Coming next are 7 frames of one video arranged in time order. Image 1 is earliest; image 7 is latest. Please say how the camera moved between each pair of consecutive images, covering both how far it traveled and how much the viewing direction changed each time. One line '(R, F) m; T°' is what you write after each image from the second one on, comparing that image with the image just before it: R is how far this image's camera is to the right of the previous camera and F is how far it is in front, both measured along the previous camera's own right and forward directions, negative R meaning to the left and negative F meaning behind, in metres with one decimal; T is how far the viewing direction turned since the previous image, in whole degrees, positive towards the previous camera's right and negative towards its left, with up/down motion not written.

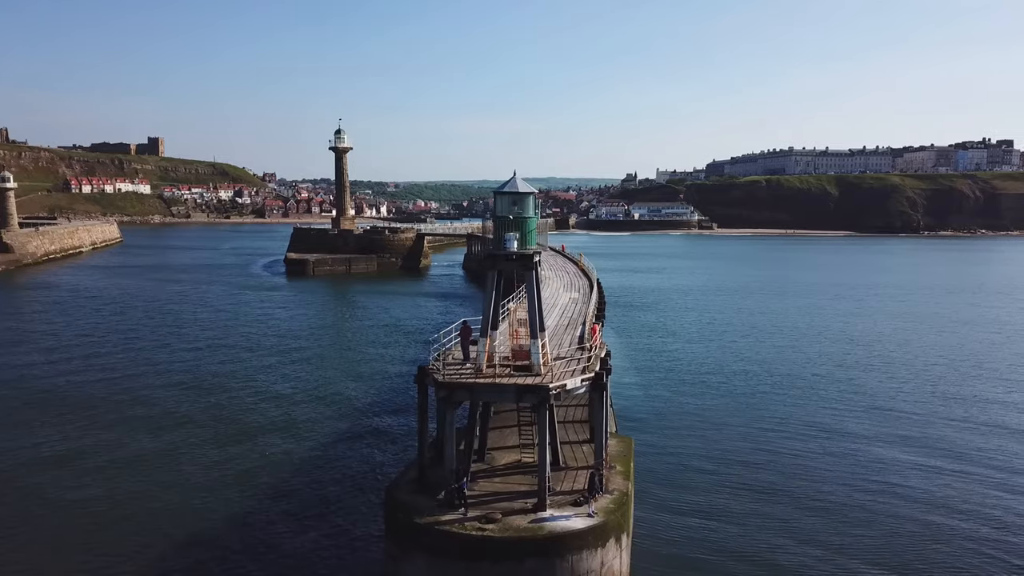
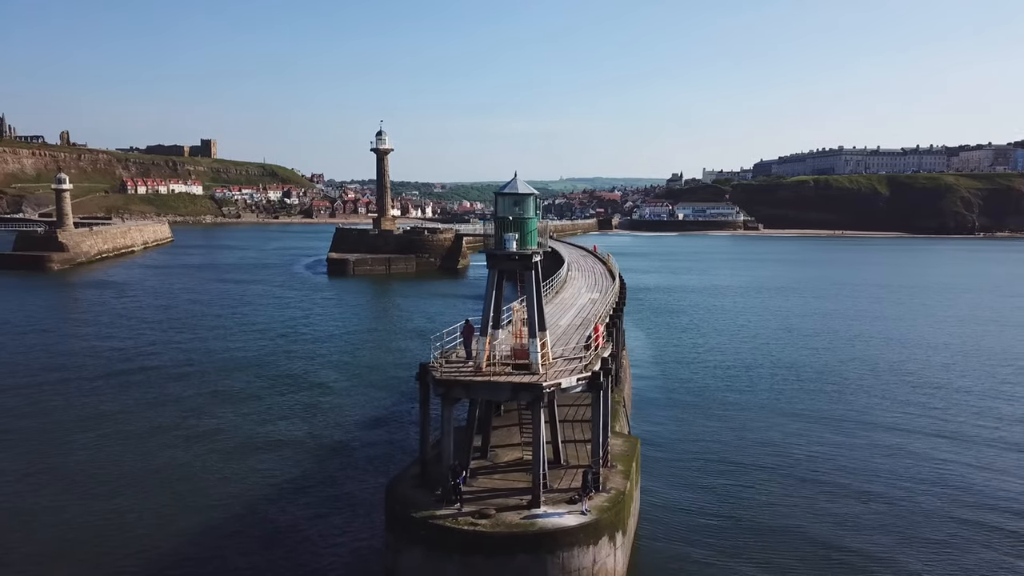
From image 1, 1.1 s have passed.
(+0.6, -0.2) m; -3°
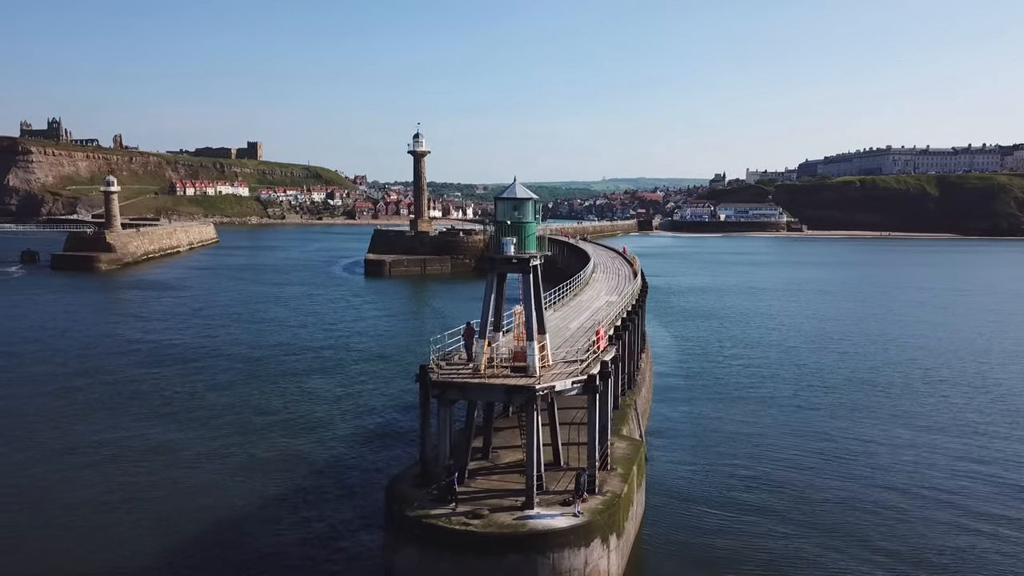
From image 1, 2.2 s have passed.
(+0.6, -0.1) m; -3°
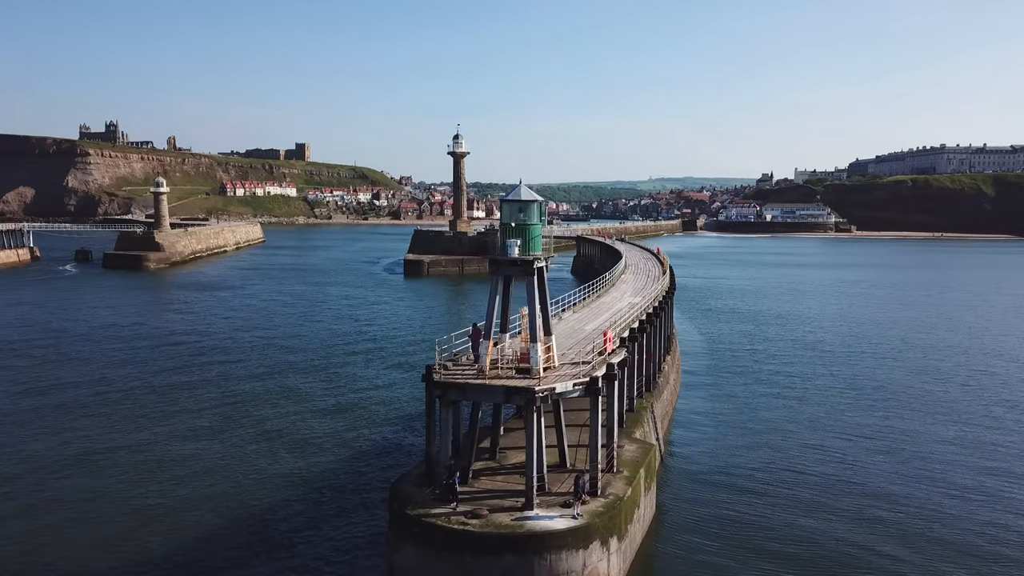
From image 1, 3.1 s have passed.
(+0.6, 0.0) m; -3°
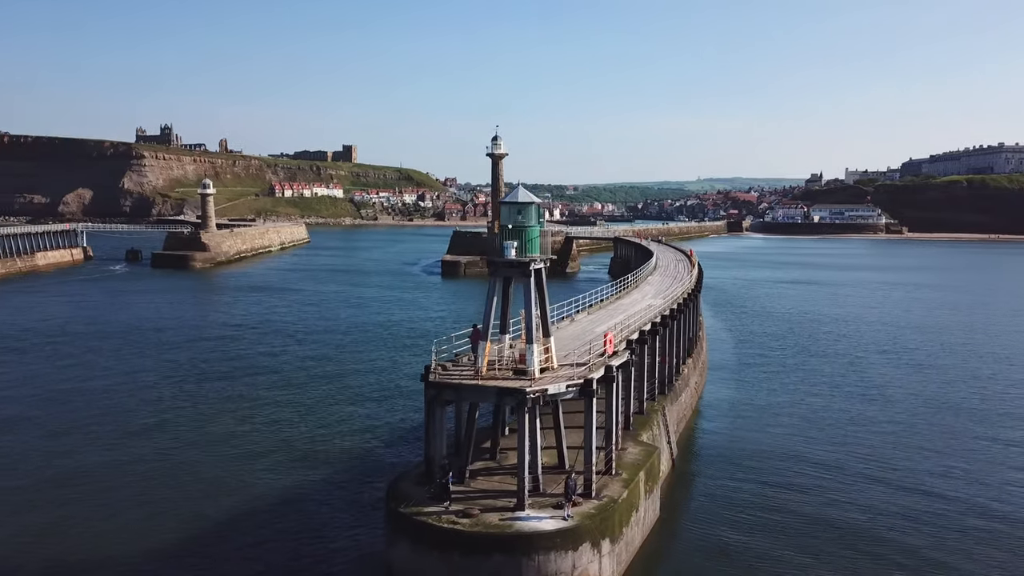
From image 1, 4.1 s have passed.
(+0.7, 0.0) m; -3°
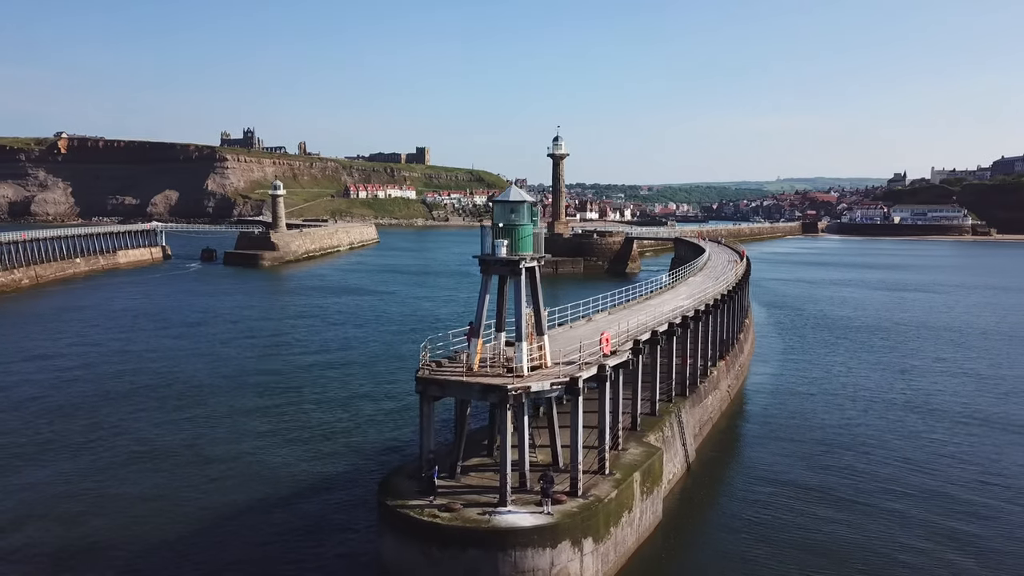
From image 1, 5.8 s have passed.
(+1.1, 0.0) m; -5°
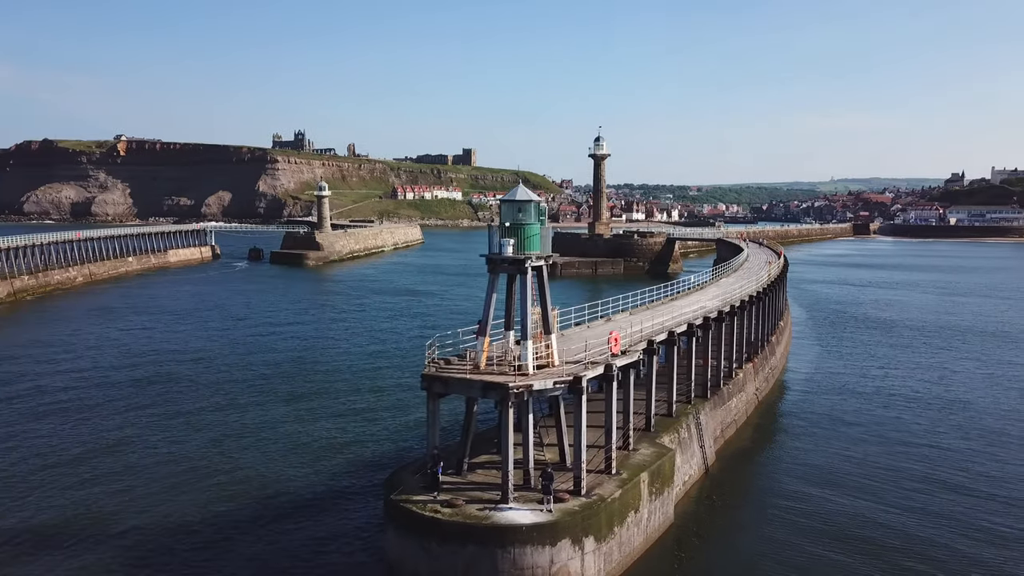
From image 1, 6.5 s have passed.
(+0.6, 0.0) m; -3°
